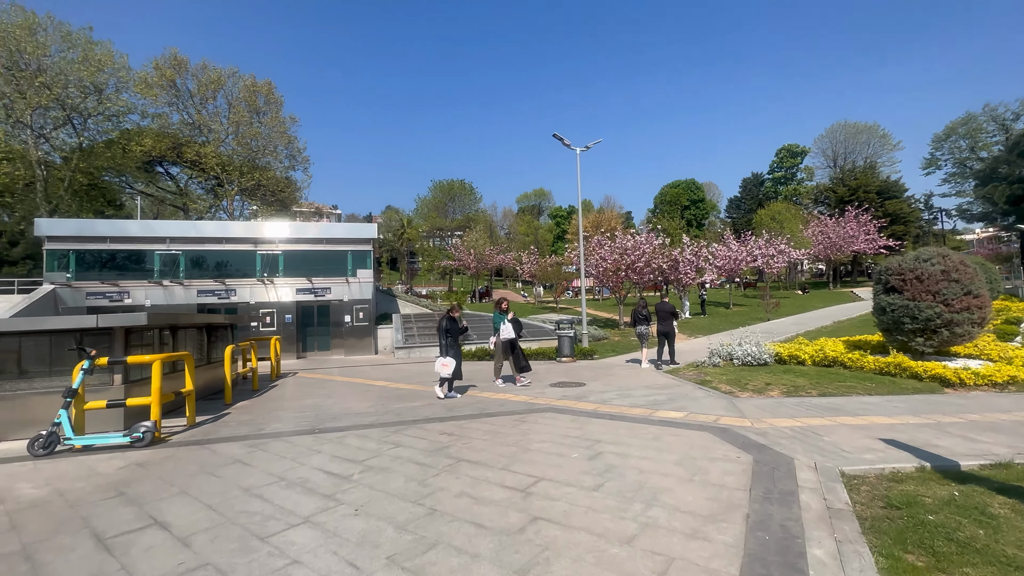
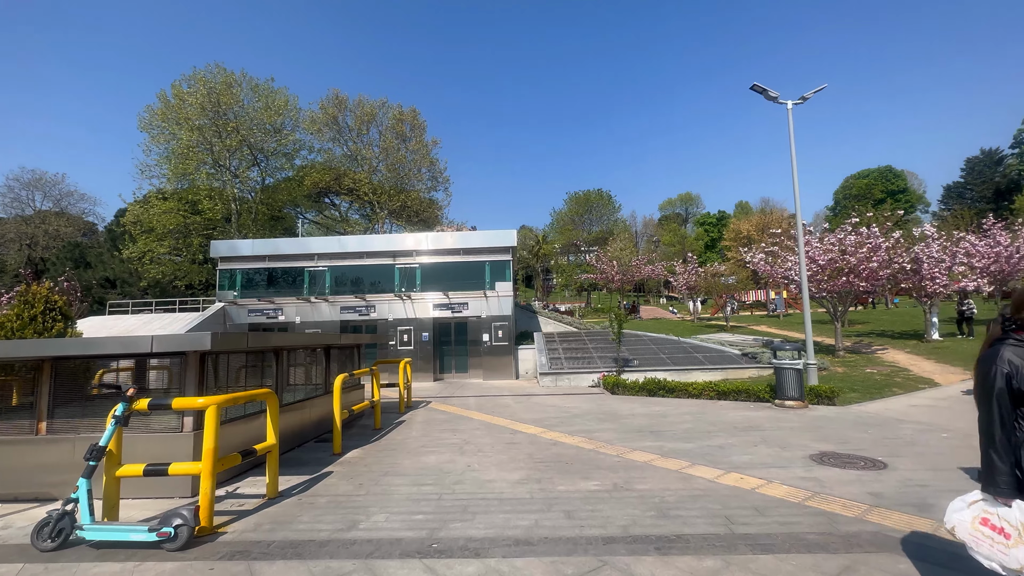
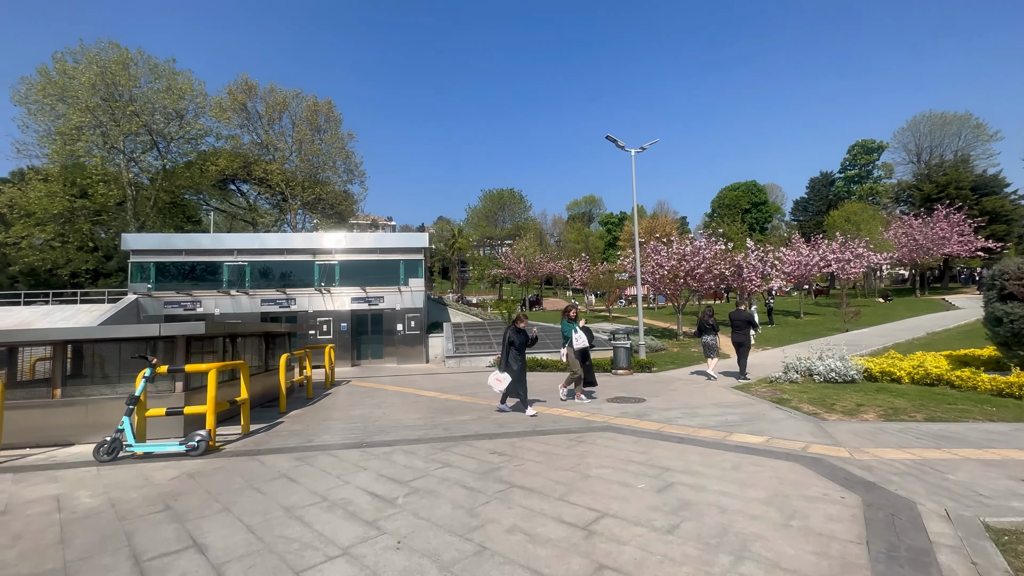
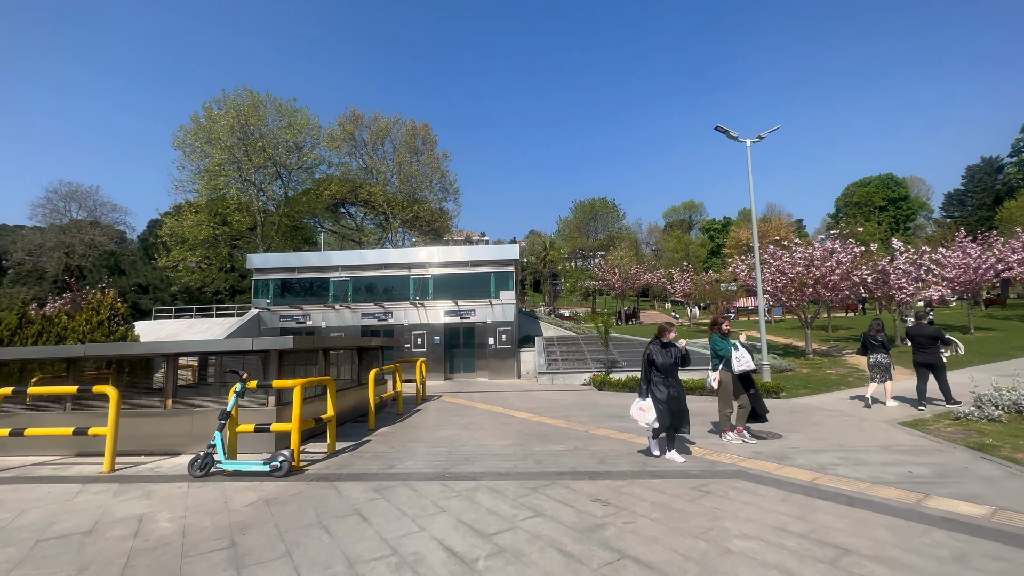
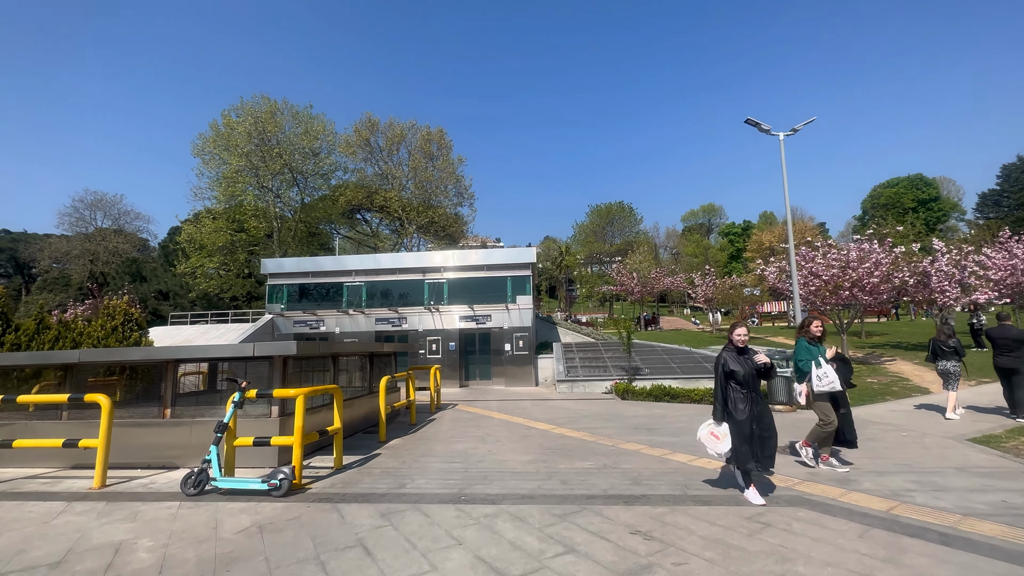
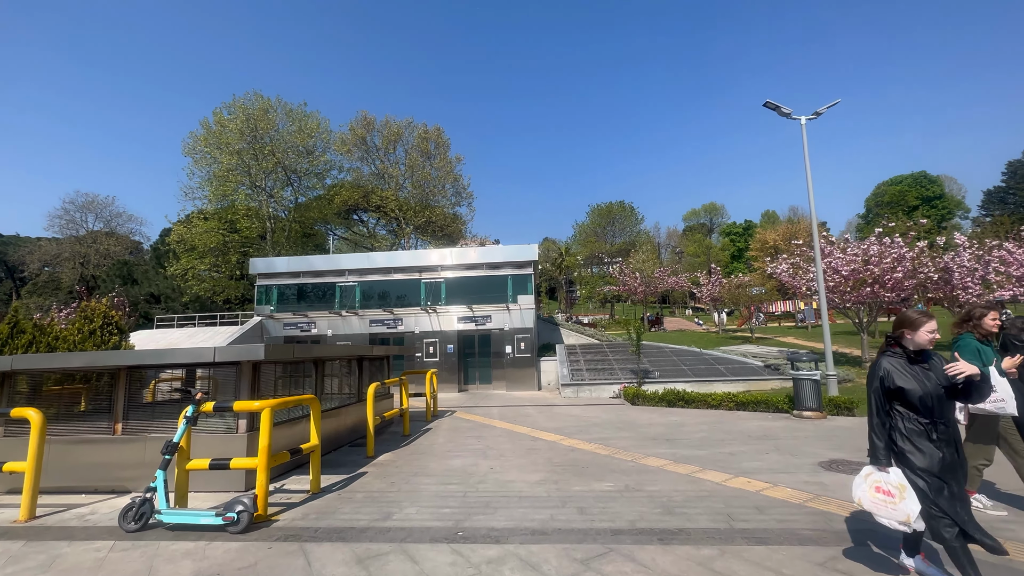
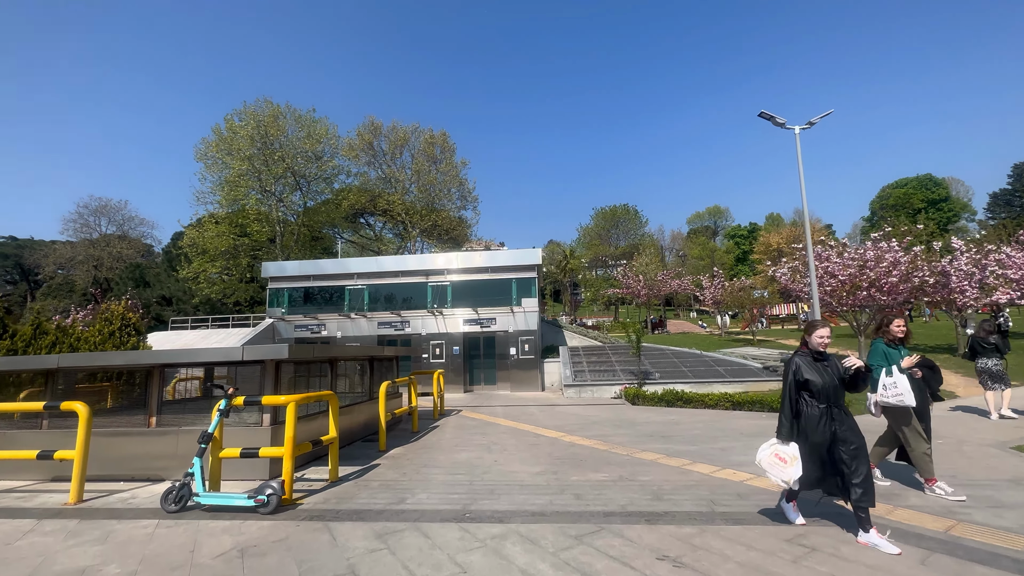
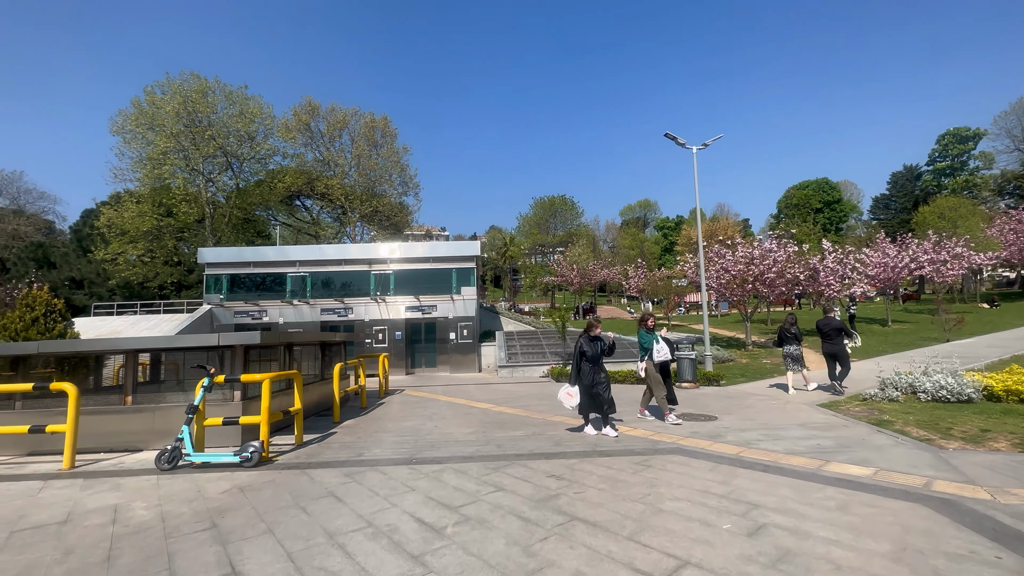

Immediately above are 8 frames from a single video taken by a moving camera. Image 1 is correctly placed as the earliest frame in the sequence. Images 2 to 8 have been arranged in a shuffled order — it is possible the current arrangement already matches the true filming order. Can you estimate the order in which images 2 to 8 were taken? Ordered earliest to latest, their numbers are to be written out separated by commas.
3, 8, 4, 5, 7, 6, 2
